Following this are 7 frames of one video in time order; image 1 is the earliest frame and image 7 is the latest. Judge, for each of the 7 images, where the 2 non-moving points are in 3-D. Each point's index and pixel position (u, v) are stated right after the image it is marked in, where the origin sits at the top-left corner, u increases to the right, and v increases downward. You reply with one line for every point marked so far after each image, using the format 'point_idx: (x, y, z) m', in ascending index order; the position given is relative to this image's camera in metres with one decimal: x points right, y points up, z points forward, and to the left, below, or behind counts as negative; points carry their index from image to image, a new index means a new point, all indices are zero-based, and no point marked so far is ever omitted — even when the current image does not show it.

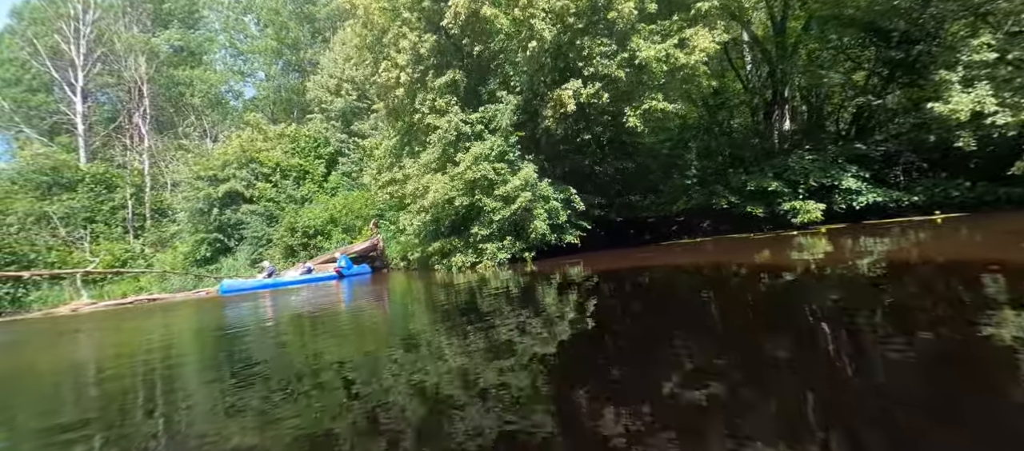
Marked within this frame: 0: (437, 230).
0: (-2.2, -0.1, +15.8) m
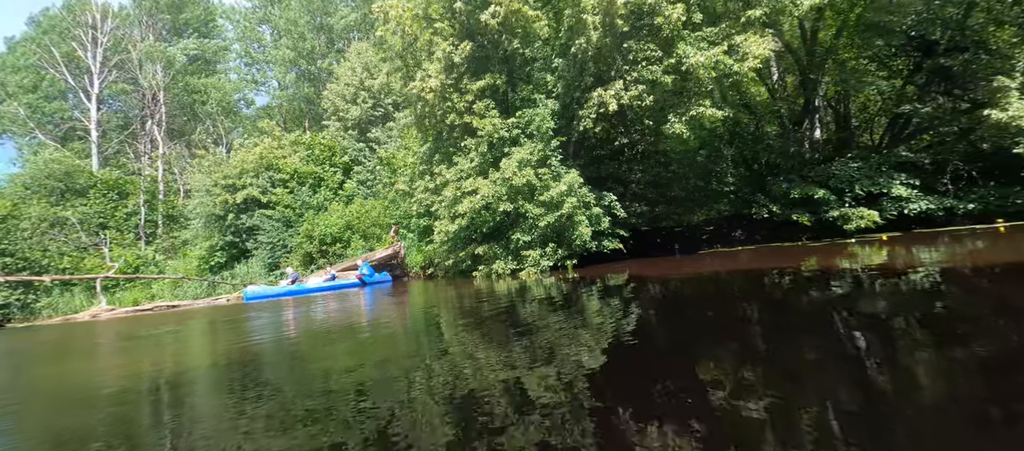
0: (-1.2, -0.3, +15.6) m
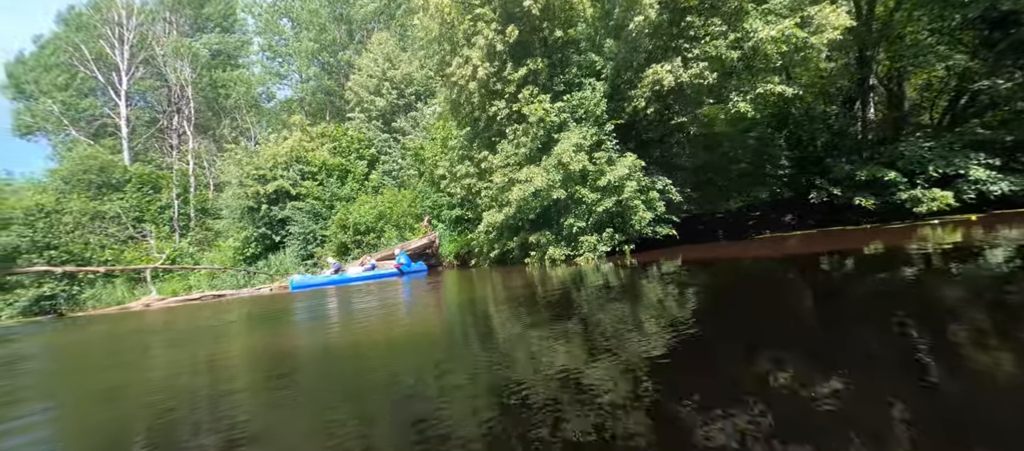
0: (+0.2, +0.1, +15.5) m
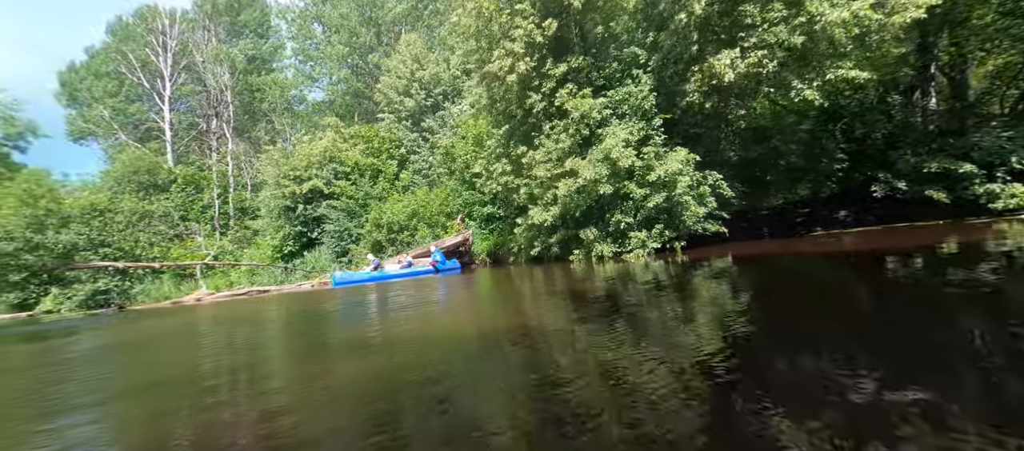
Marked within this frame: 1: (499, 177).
0: (+1.6, +0.2, +15.3) m
1: (-0.5, +1.8, +16.6) m
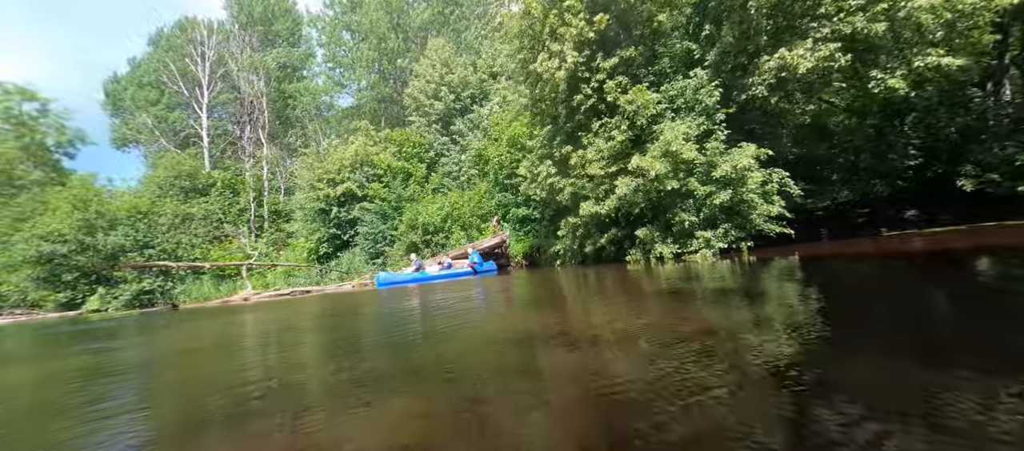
0: (+3.1, +0.2, +14.9) m
1: (+1.1, +1.8, +16.4) m
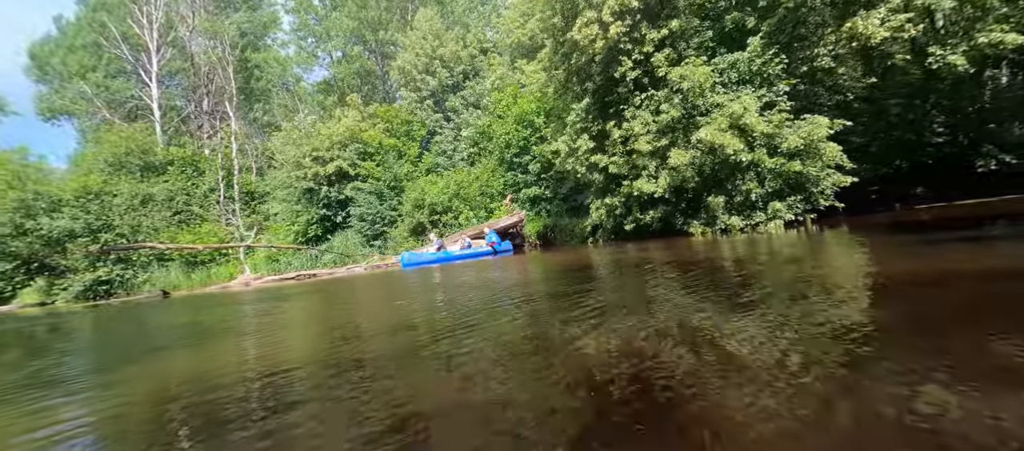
0: (+4.7, +1.0, +15.0) m
1: (+2.5, +2.6, +16.2) m
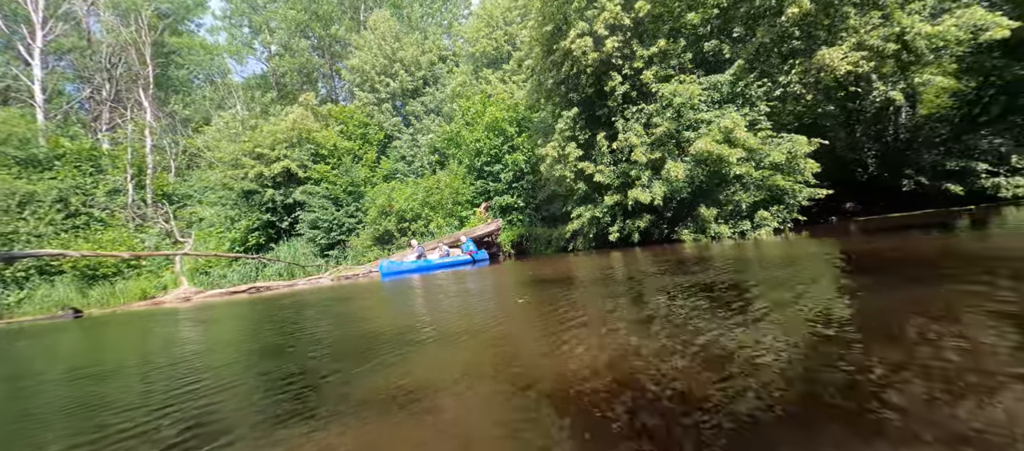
0: (+4.7, +0.7, +15.7) m
1: (+2.4, +2.3, +16.5) m
